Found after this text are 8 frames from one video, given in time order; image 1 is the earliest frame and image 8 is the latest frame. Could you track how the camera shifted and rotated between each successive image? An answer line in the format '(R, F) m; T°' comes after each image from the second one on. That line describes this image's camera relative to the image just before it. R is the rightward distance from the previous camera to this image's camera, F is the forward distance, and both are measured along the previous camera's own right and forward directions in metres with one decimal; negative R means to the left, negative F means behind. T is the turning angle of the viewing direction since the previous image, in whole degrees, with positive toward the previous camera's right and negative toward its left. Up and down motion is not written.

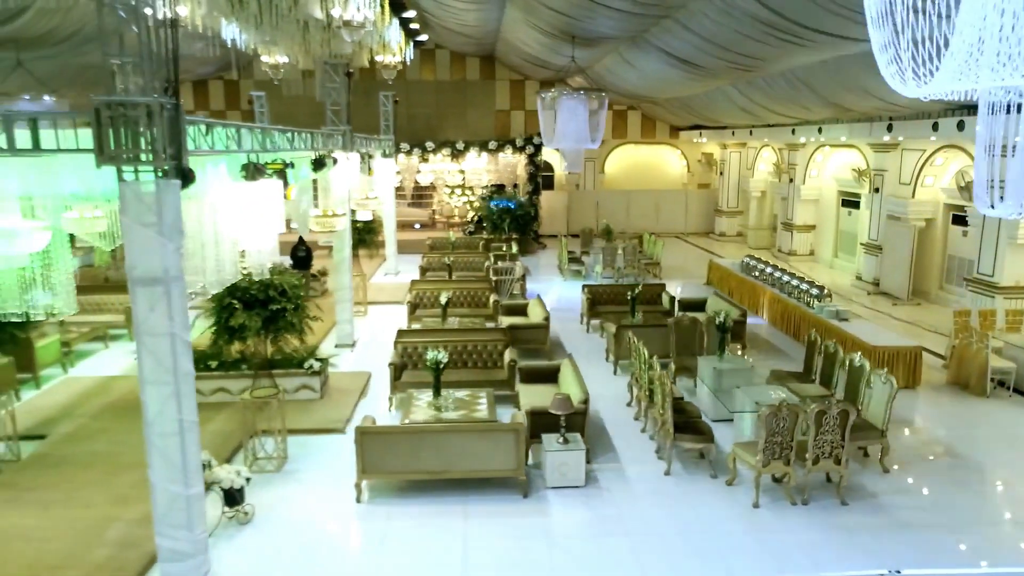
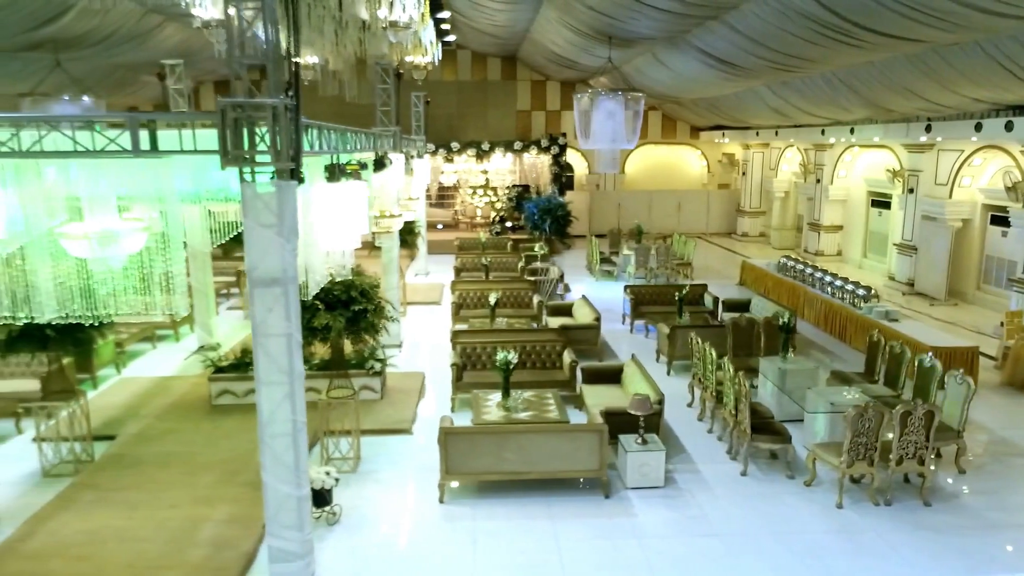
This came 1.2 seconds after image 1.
(-0.7, 0.0) m; 0°
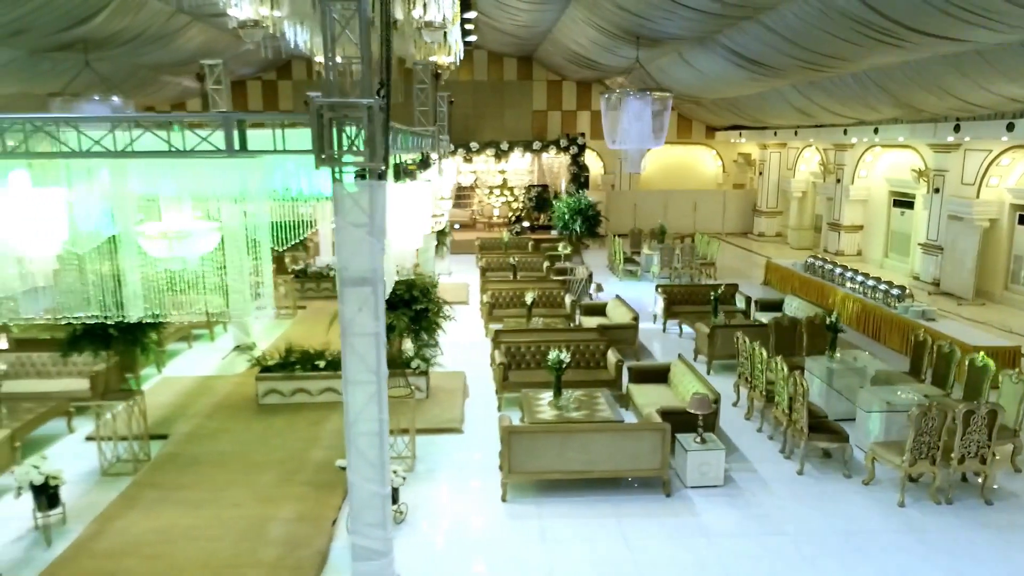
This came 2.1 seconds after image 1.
(-0.5, 0.0) m; 0°
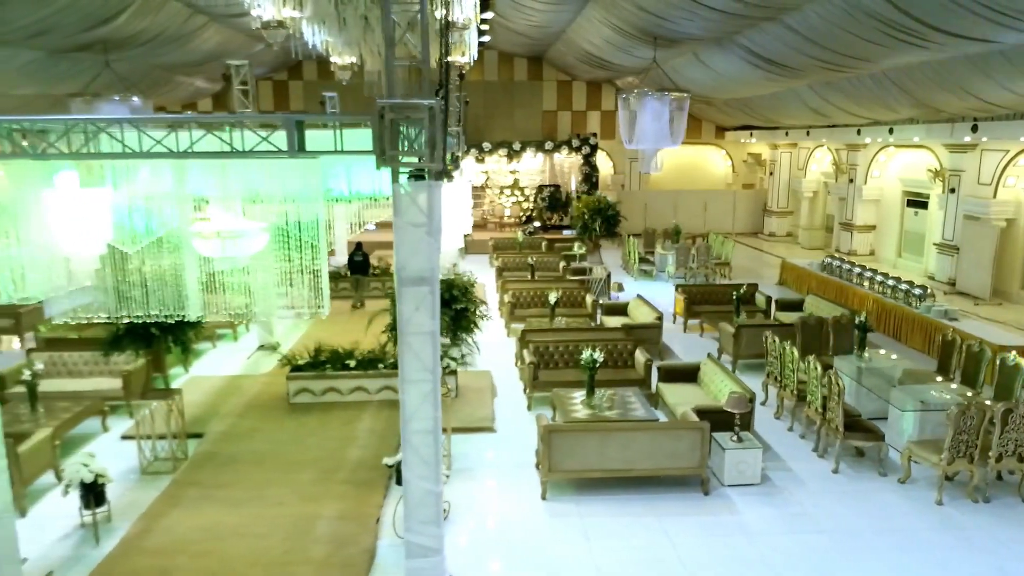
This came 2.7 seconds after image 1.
(-0.3, 0.0) m; 0°
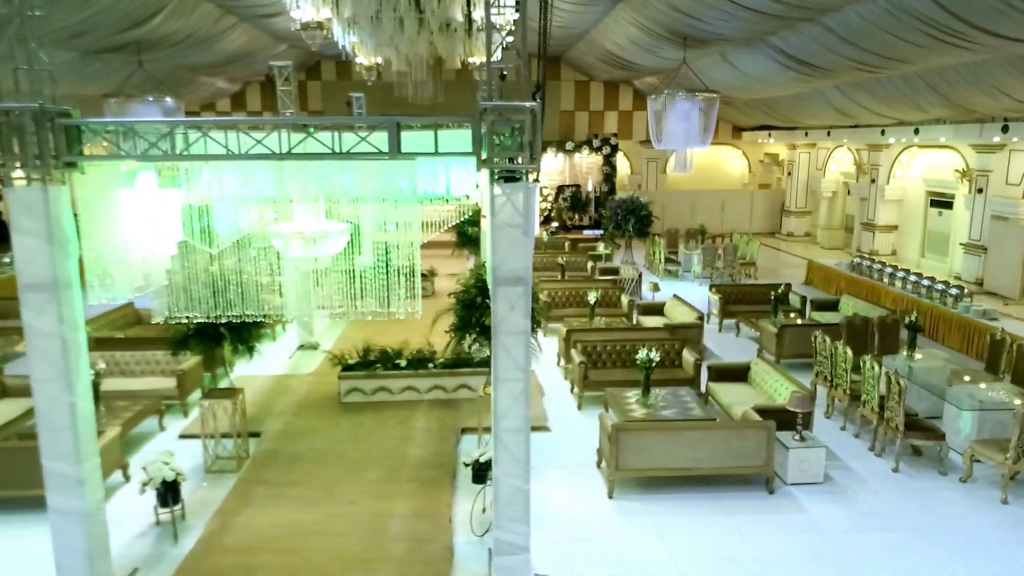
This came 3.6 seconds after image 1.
(-0.5, 0.0) m; 0°
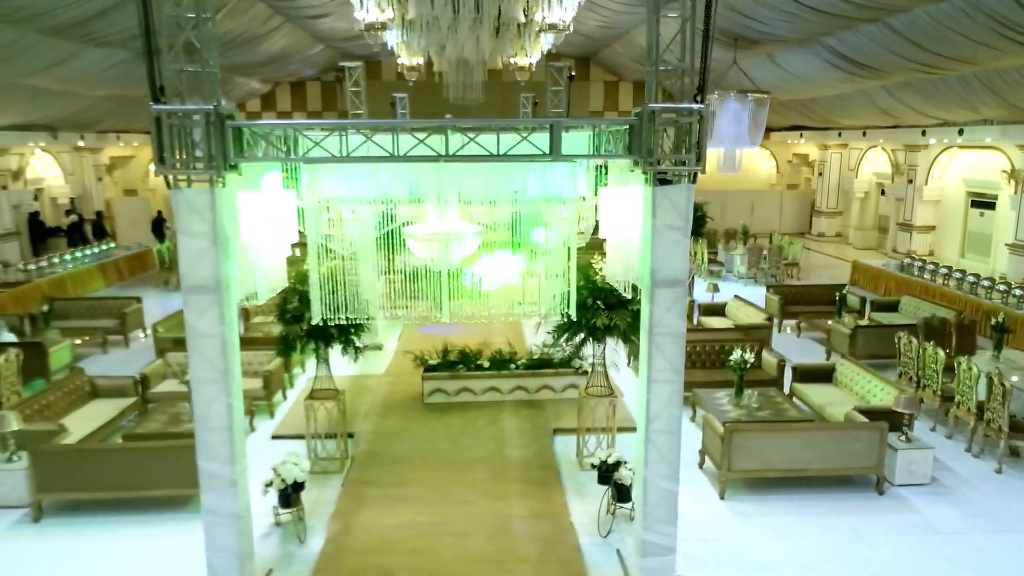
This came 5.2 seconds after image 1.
(-0.9, 0.0) m; 0°
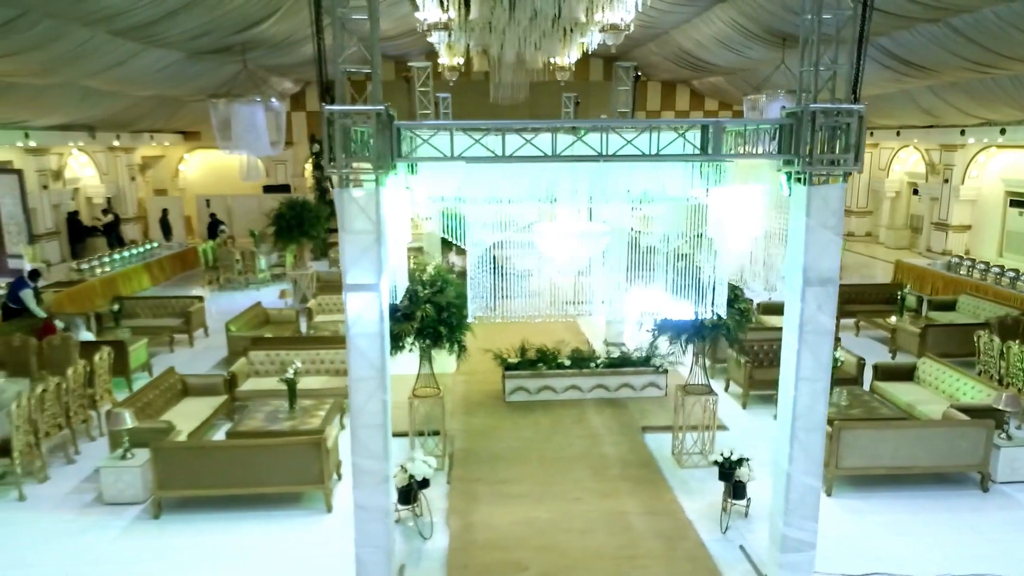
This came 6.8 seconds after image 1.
(-0.9, -0.1) m; 0°
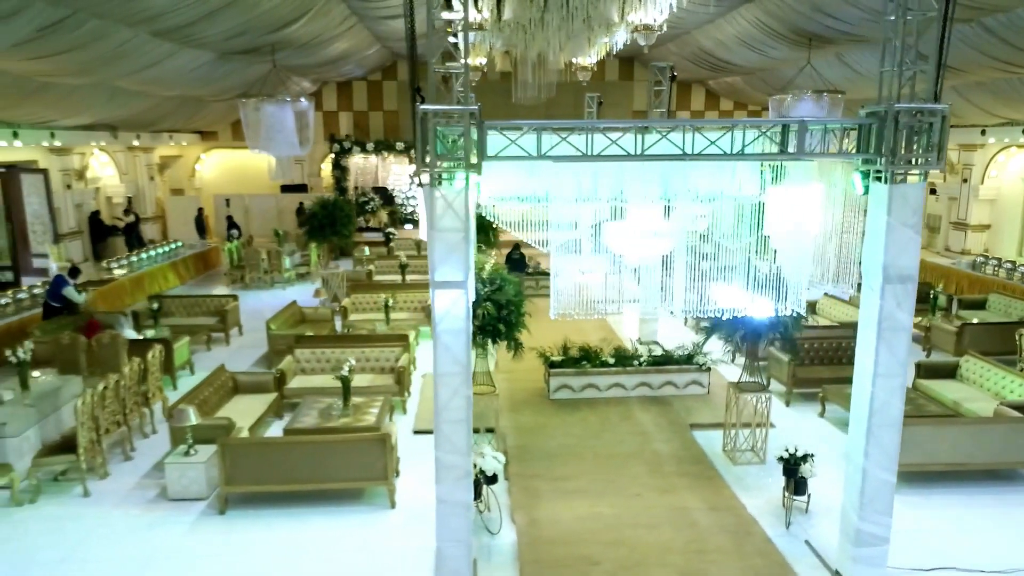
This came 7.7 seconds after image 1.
(-0.5, -0.1) m; 0°
